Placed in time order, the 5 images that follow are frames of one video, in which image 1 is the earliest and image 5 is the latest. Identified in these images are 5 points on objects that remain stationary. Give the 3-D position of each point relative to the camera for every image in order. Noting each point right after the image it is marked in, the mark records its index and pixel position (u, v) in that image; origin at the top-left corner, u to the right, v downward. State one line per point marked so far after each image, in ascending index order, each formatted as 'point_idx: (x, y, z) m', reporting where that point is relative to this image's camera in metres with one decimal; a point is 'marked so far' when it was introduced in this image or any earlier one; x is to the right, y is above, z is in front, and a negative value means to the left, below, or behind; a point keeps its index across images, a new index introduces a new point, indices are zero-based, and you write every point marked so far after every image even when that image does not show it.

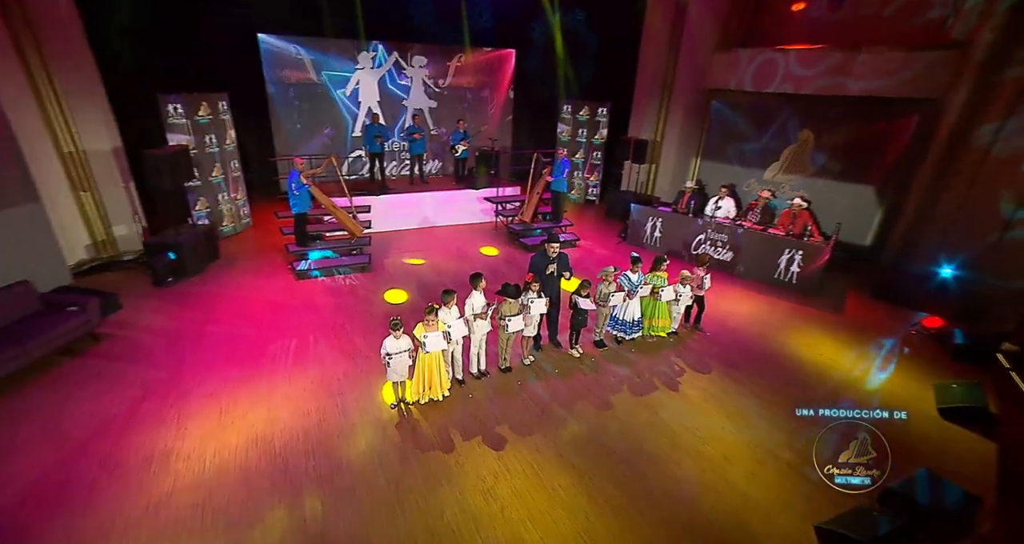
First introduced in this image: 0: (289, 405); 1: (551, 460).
0: (-2.3, -1.3, +3.7) m
1: (+0.2, -1.6, +3.3) m
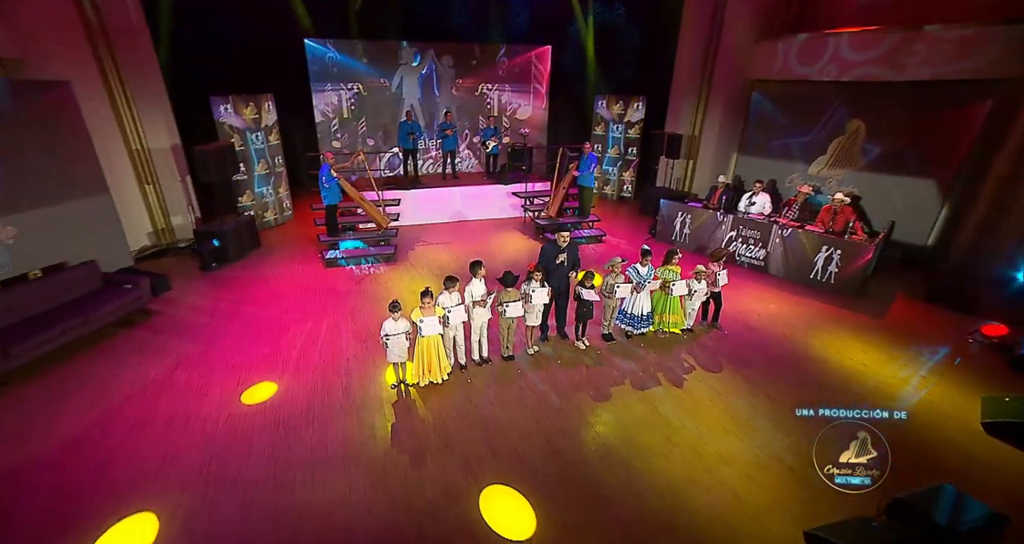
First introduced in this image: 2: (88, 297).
0: (-2.3, -1.1, +3.9) m
1: (+0.1, -1.5, +3.3) m
2: (-5.1, -0.3, +4.6) m
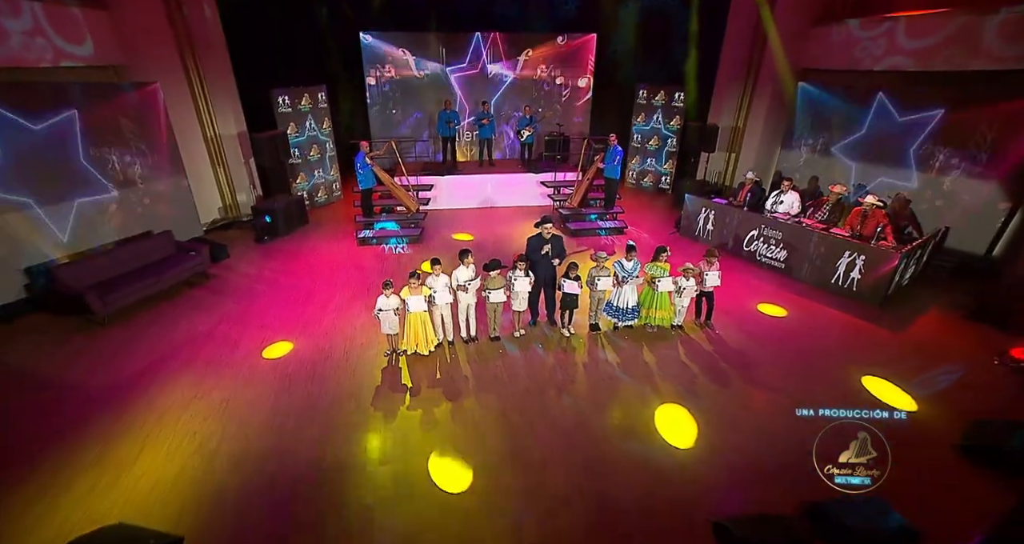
0: (-2.5, -0.9, +4.6) m
1: (-0.2, -1.4, +3.7) m
2: (-5.2, +0.2, +5.6) m
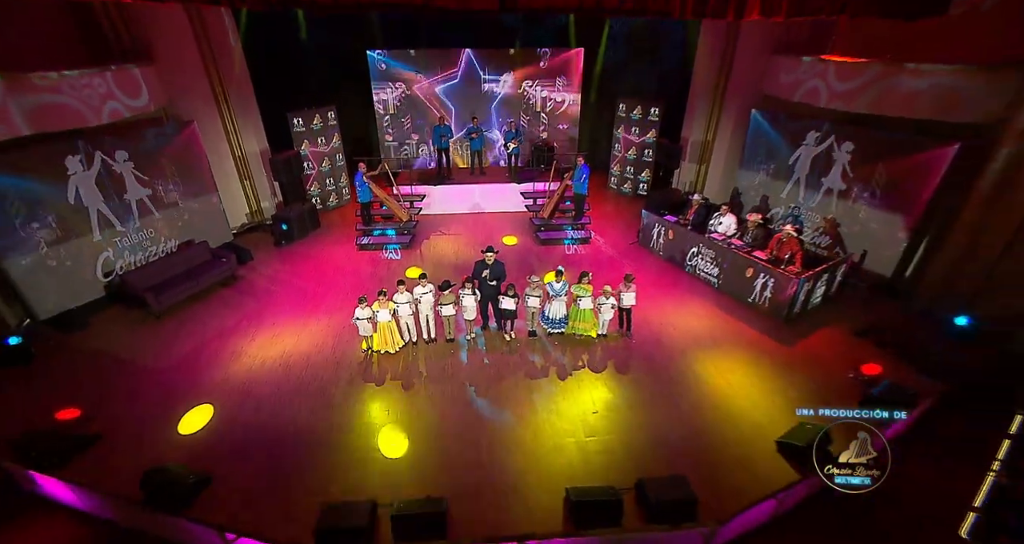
0: (-3.2, -1.0, +6.0) m
1: (-1.0, -1.7, +5.0) m
2: (-5.8, +0.1, +7.1) m
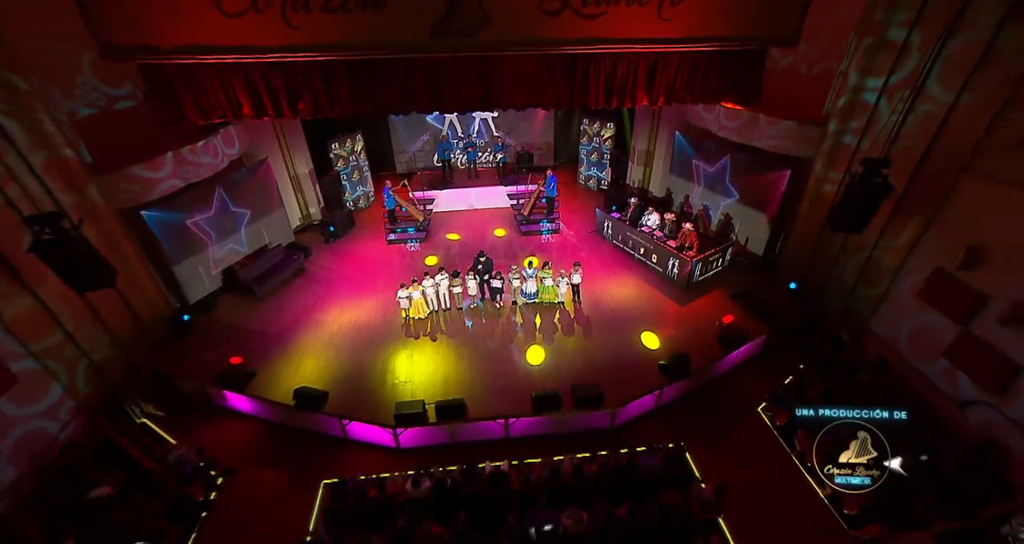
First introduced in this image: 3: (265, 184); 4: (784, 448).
0: (-3.5, -0.9, +9.0) m
1: (-1.3, -1.6, +8.0) m
2: (-6.1, +0.2, +10.0) m
3: (-6.6, +2.4, +10.0) m
4: (+4.7, -3.1, +6.6) m
